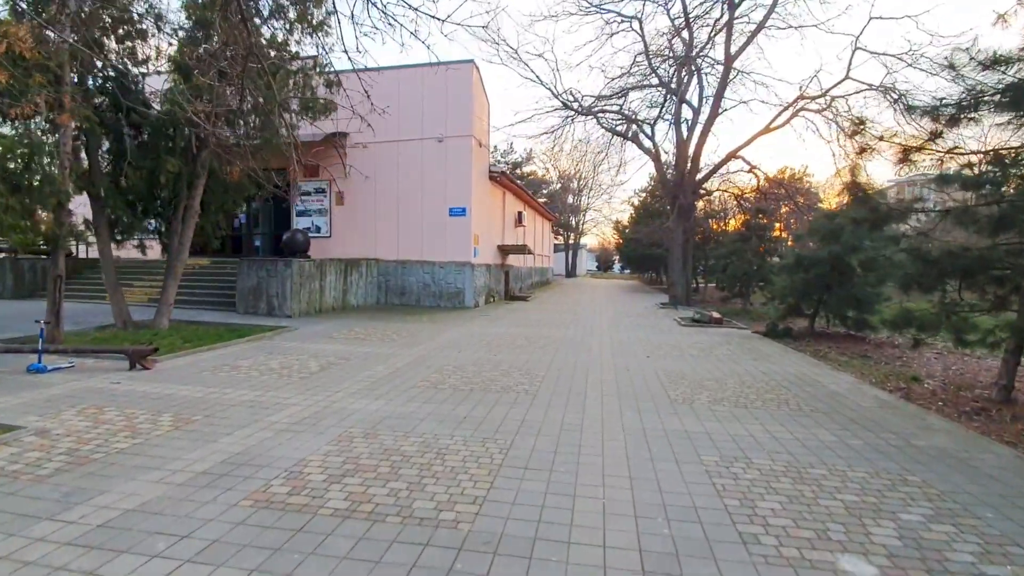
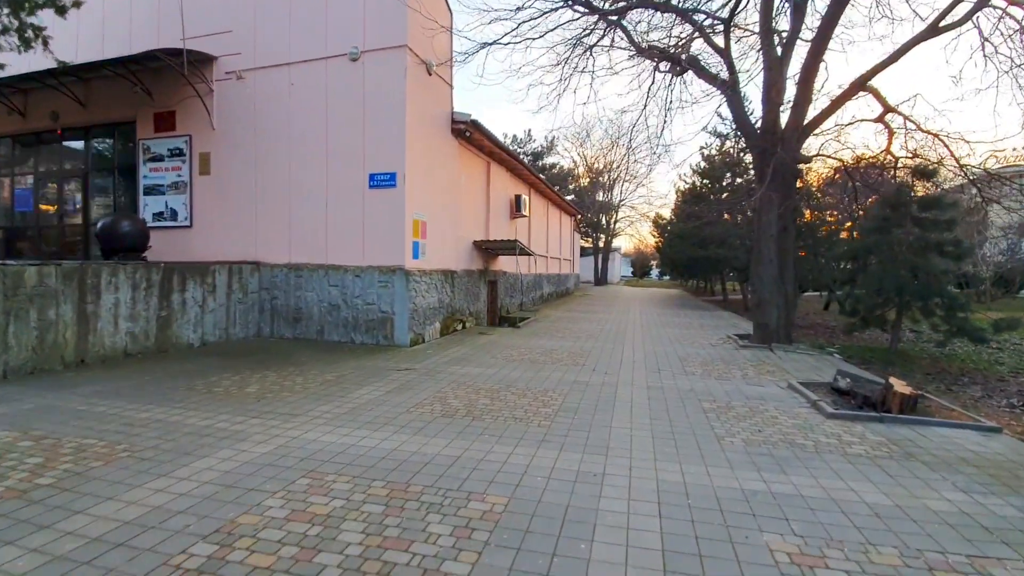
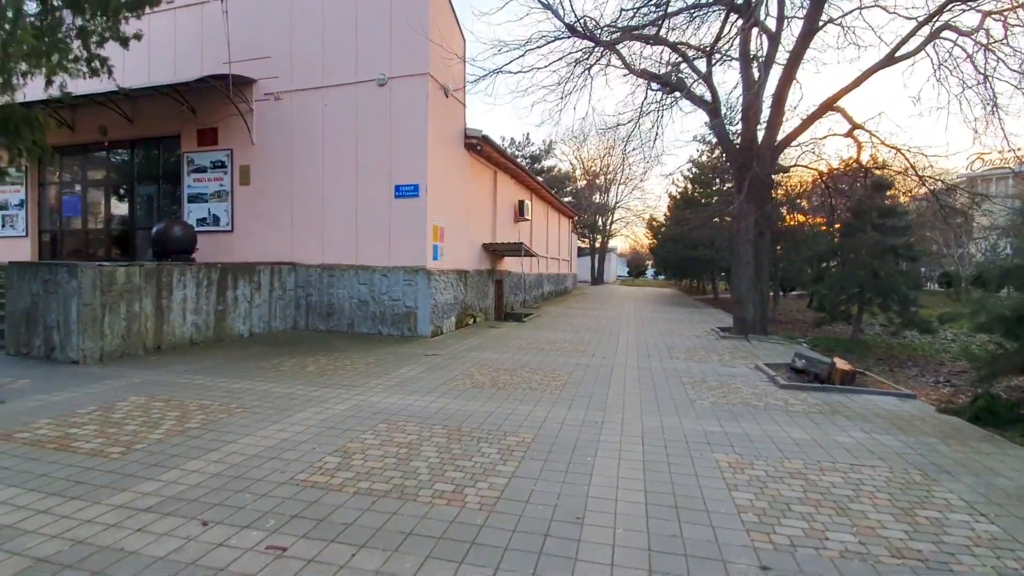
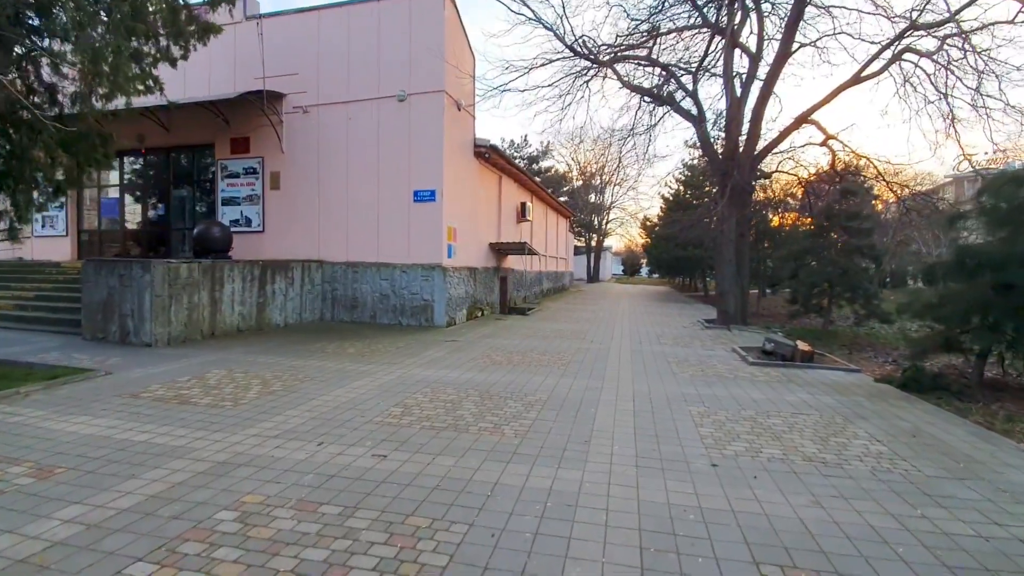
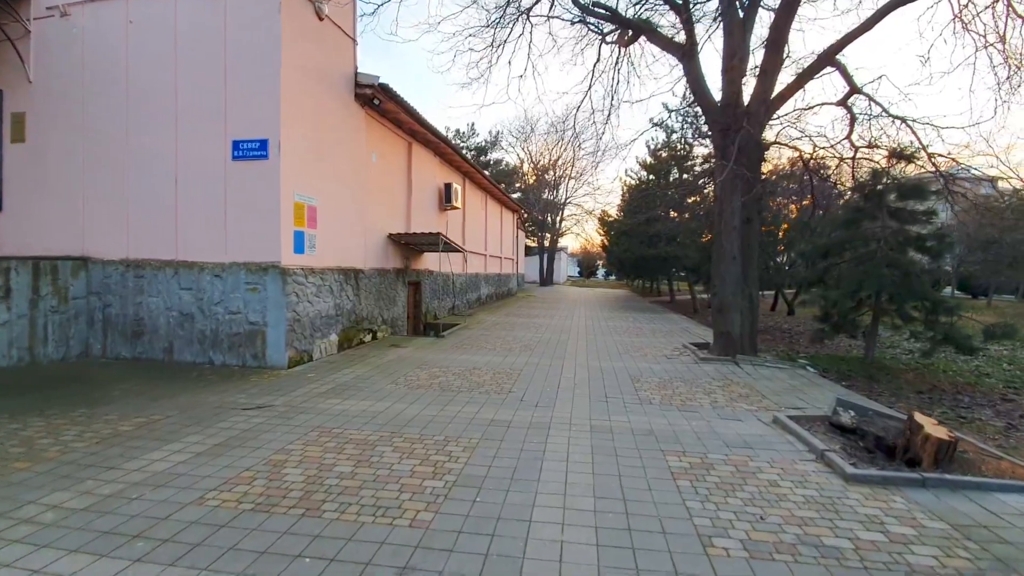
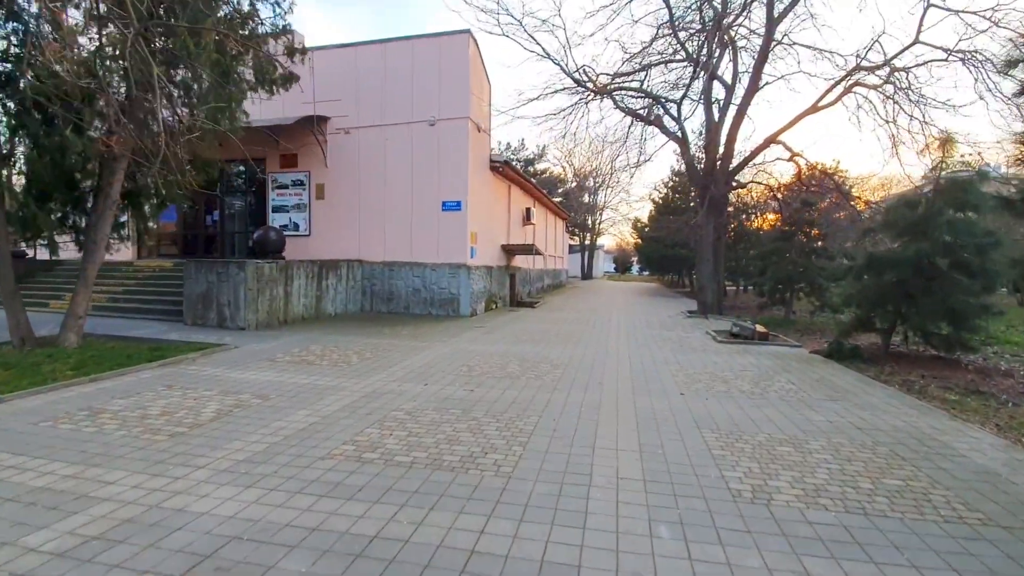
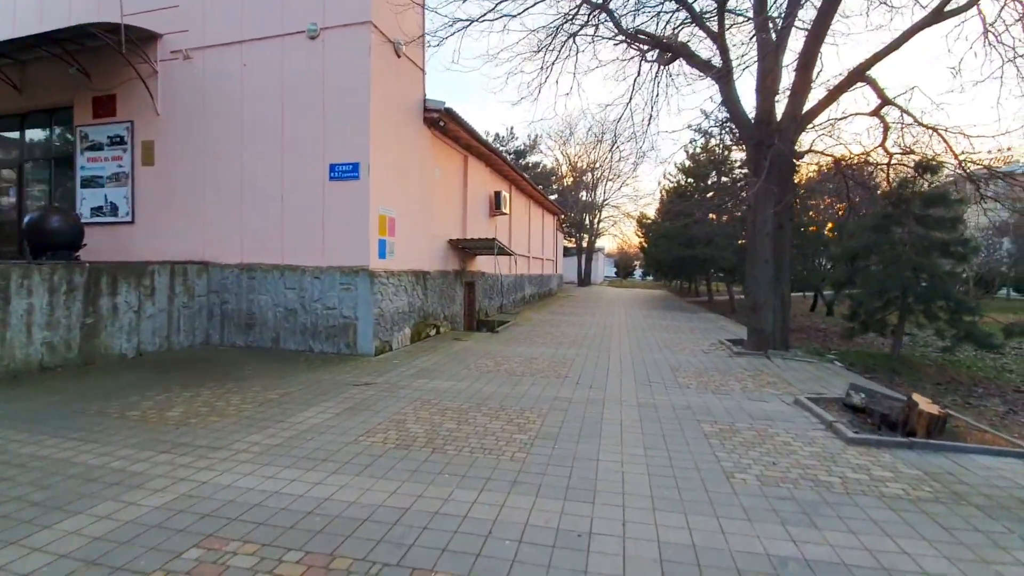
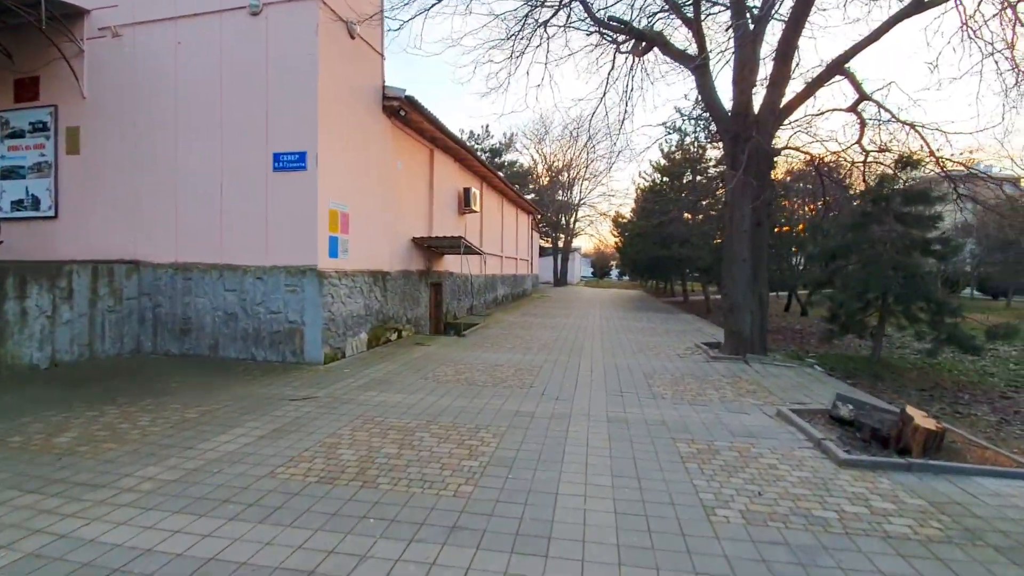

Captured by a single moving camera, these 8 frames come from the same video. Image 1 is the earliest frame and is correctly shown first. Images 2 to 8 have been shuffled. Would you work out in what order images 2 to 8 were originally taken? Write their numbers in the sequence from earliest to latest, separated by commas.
6, 4, 3, 2, 7, 8, 5
